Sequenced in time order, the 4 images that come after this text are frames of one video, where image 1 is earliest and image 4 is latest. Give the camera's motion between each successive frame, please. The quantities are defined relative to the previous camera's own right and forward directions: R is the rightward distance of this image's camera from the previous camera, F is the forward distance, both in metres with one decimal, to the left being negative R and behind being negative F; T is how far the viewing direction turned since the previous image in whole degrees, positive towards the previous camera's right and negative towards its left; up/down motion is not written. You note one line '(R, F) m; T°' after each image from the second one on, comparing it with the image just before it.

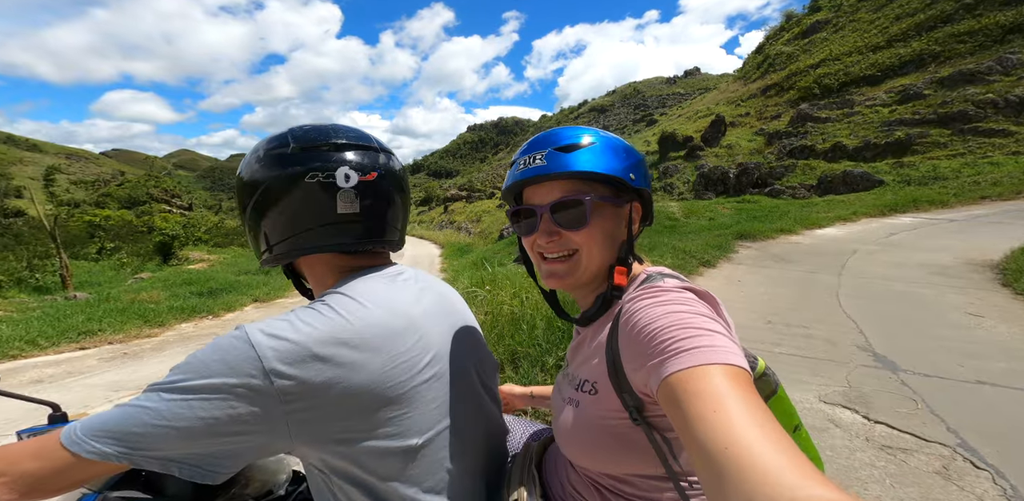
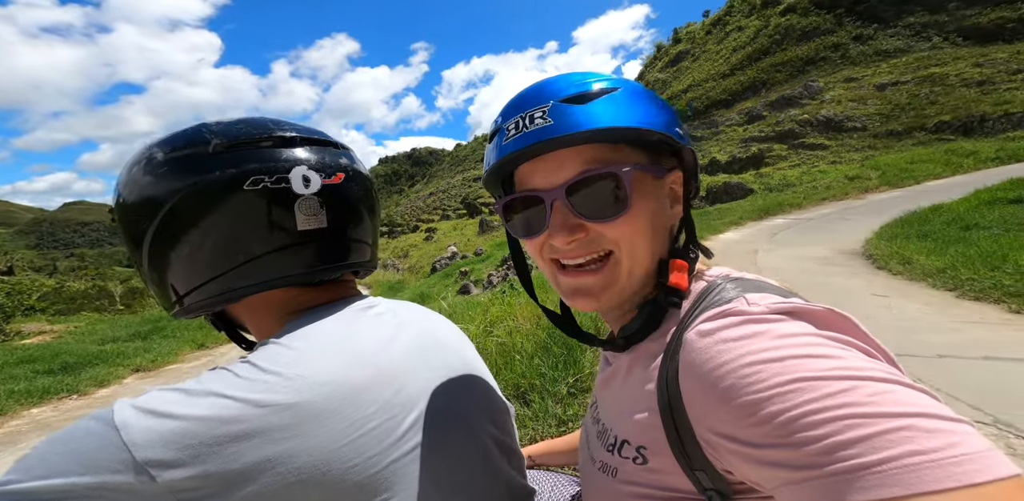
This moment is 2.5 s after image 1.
(-0.4, +0.1) m; +13°
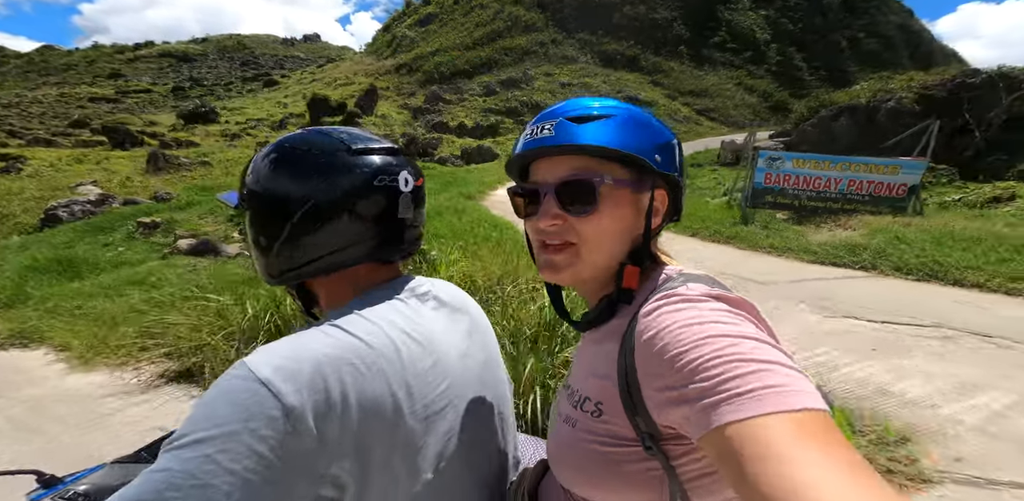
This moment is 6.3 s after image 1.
(-1.2, +1.0) m; +40°
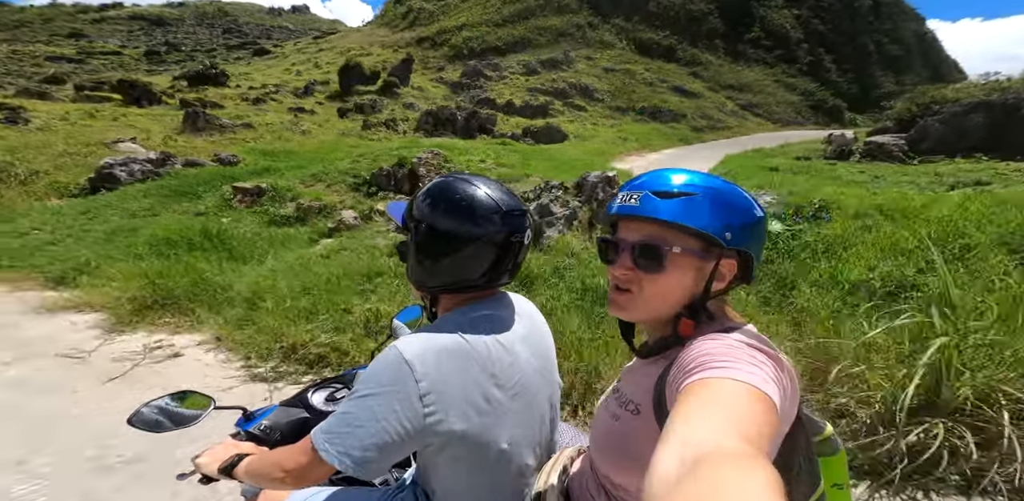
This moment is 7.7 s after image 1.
(-2.7, +1.2) m; +4°
